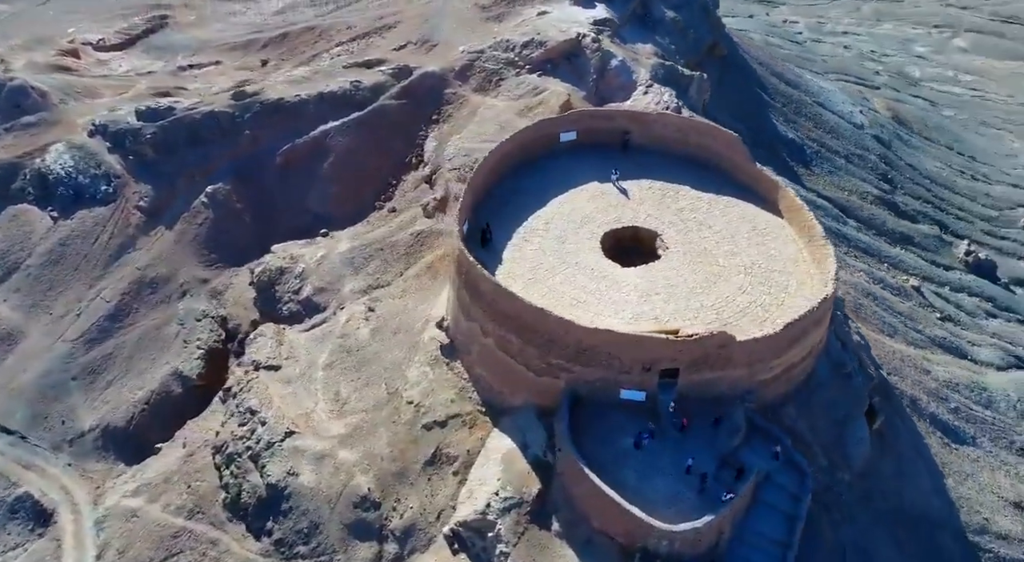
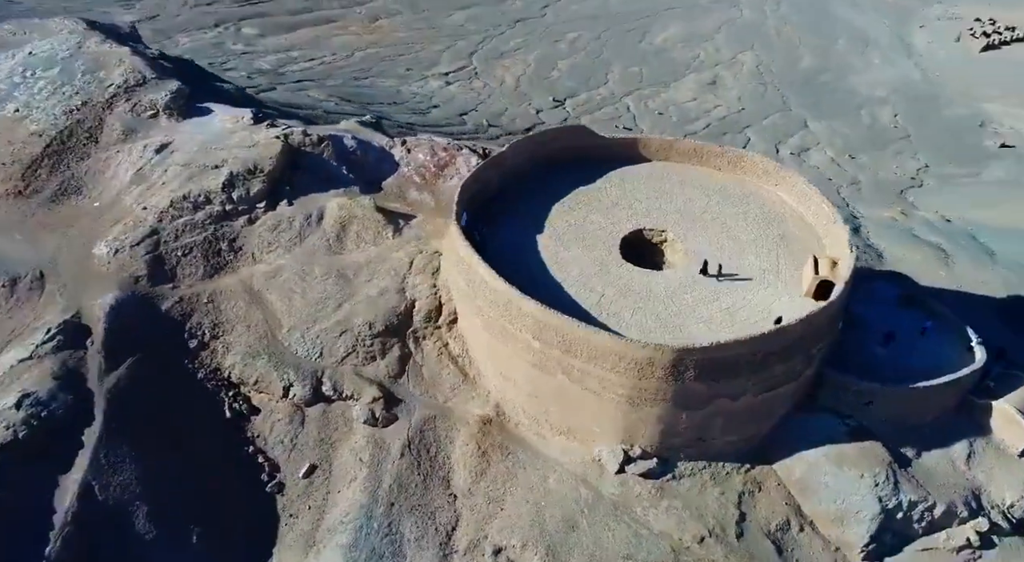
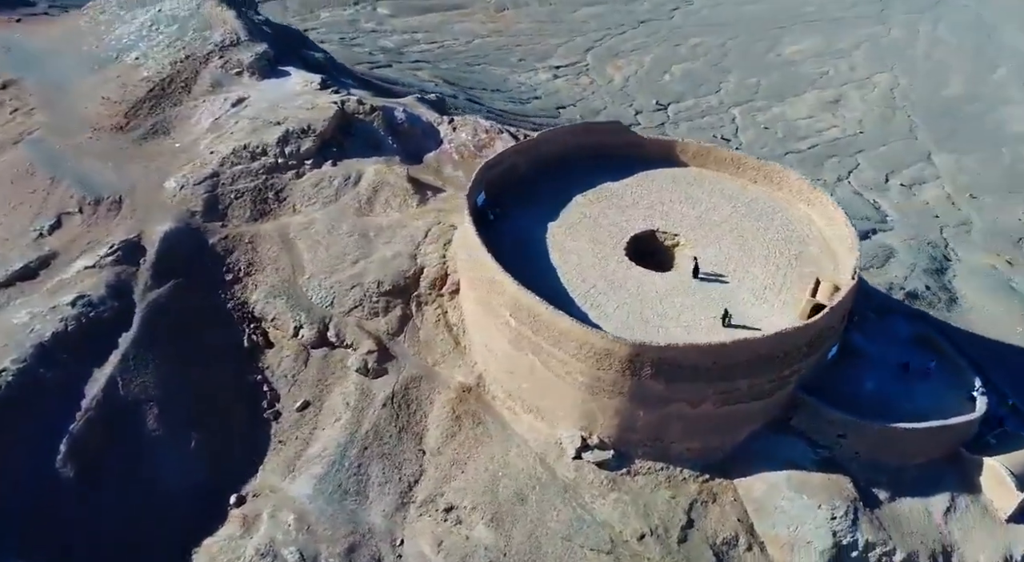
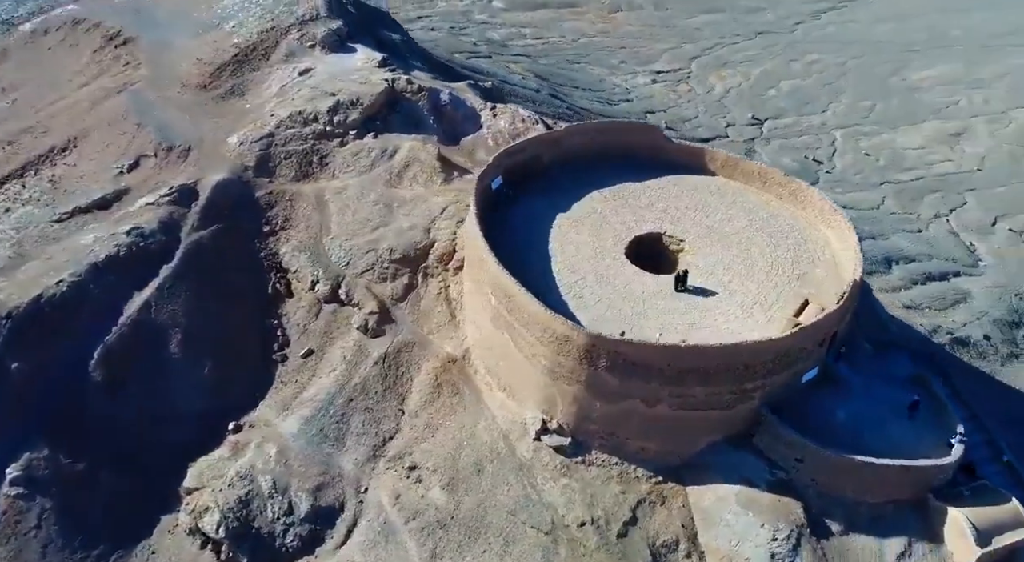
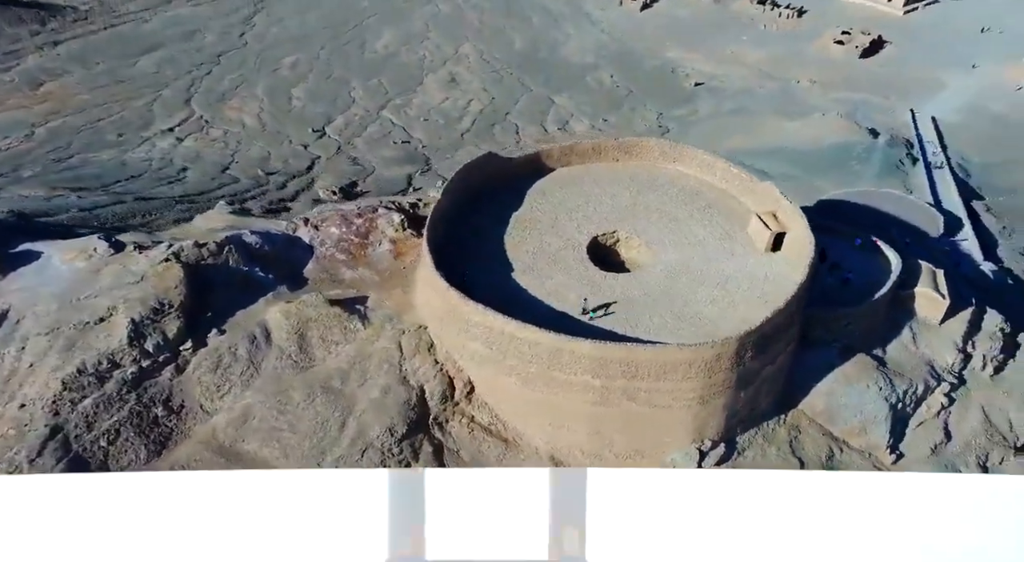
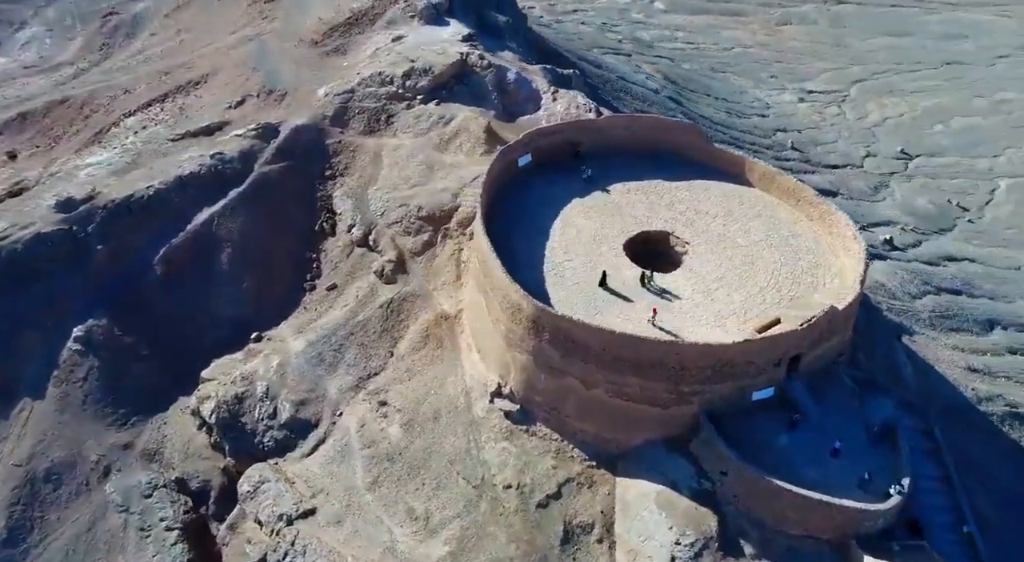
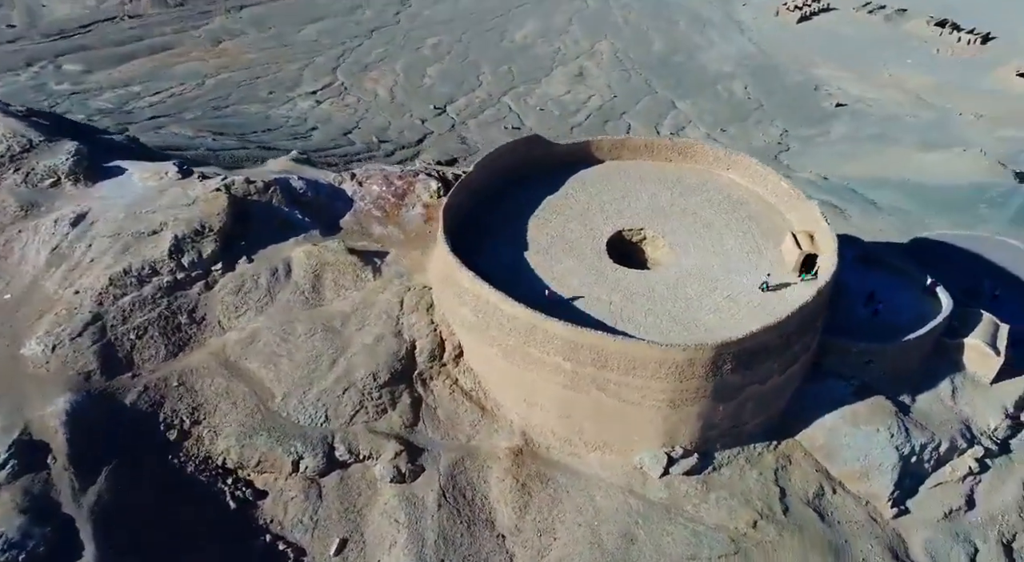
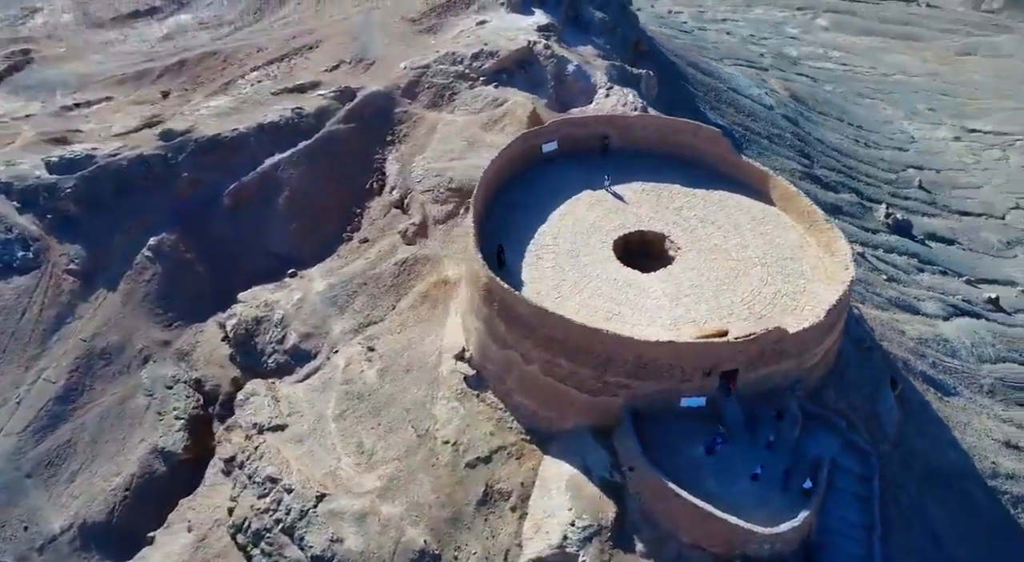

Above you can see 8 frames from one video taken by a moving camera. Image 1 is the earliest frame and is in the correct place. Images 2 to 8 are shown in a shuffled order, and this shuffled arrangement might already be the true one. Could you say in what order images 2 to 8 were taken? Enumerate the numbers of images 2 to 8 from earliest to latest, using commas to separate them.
8, 6, 4, 3, 2, 7, 5
